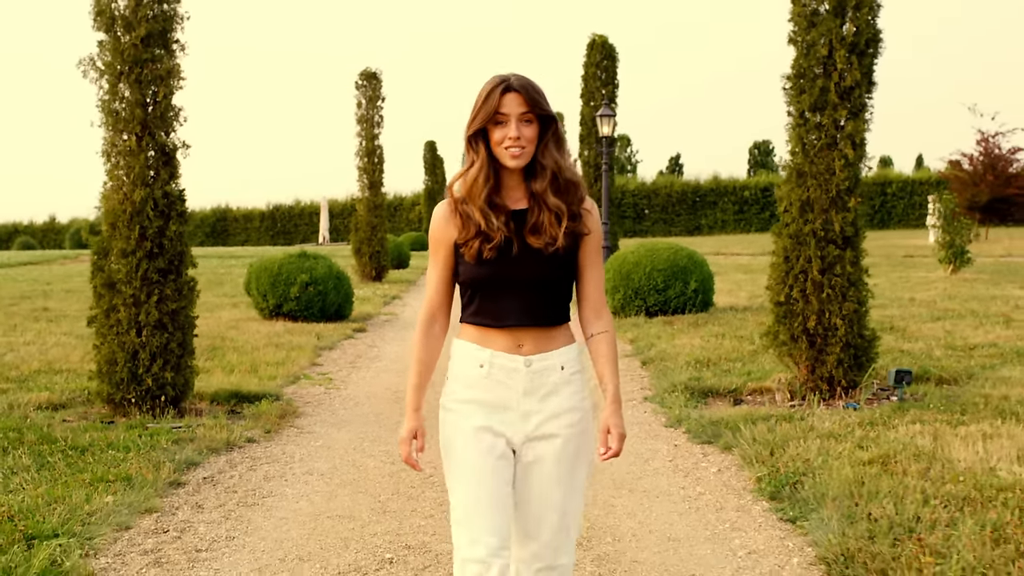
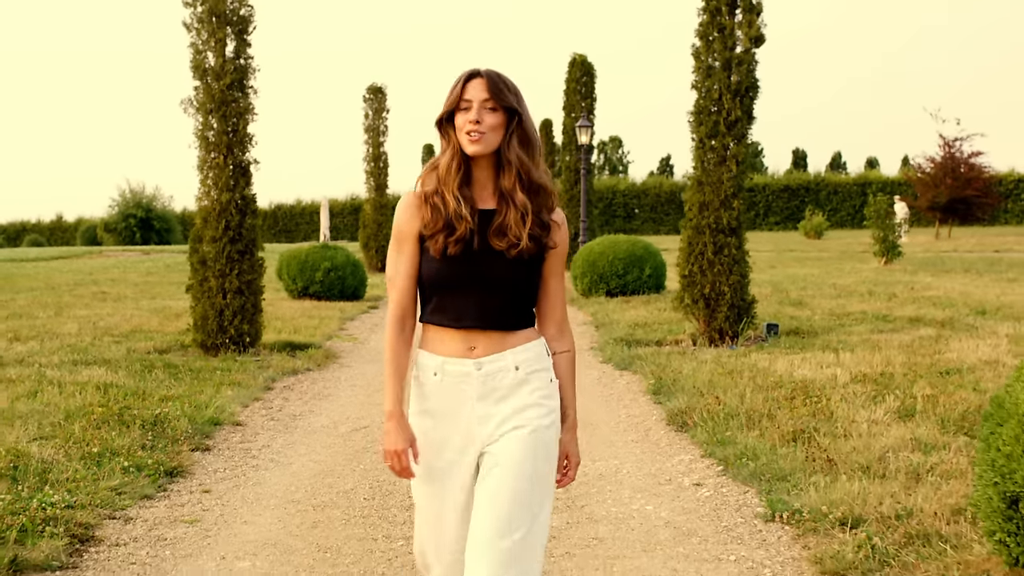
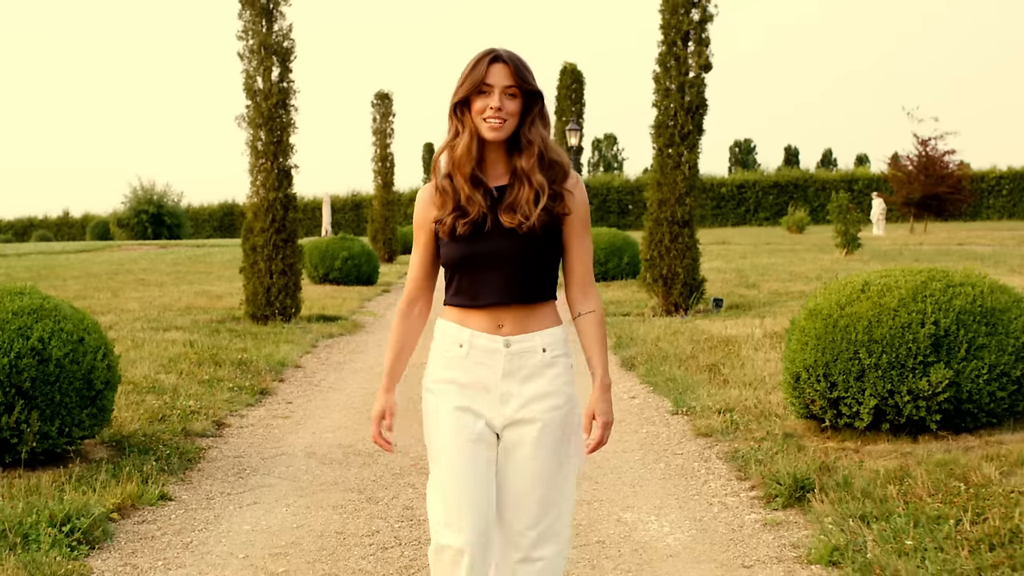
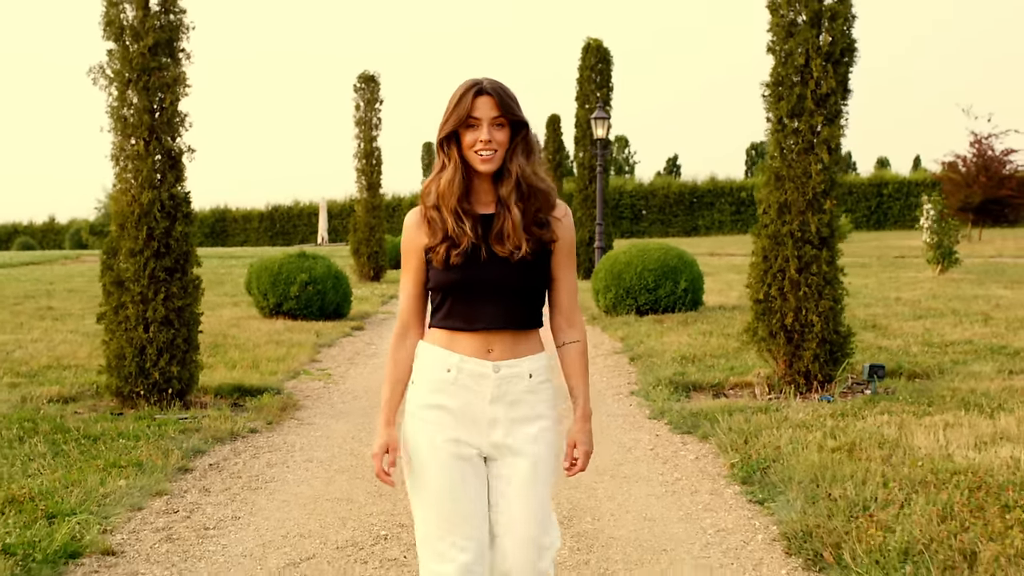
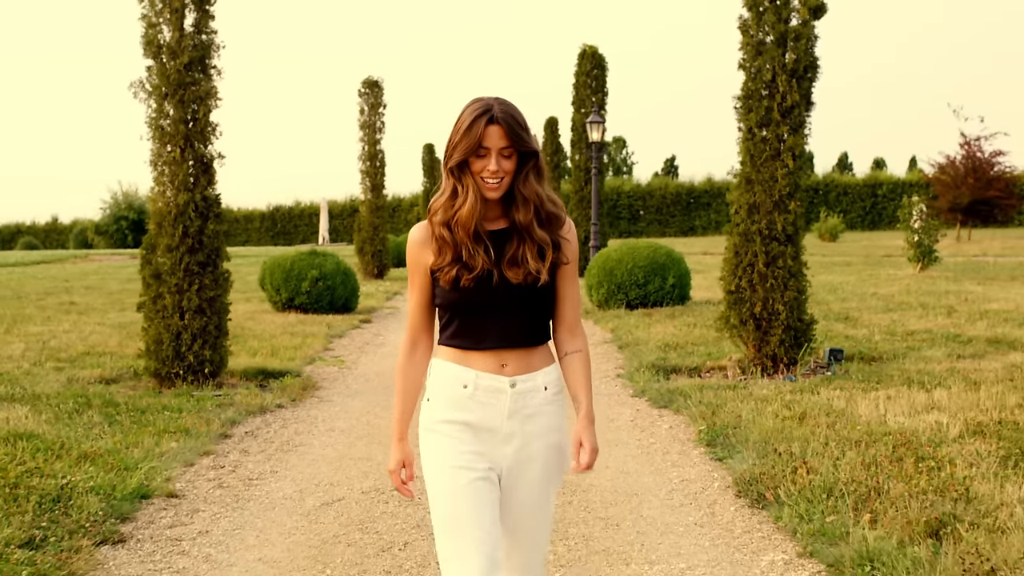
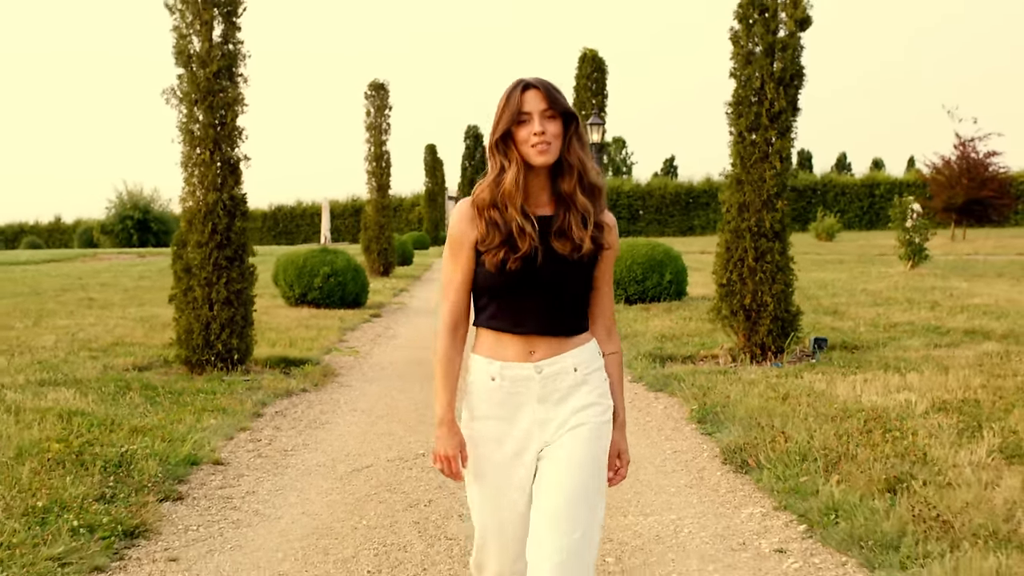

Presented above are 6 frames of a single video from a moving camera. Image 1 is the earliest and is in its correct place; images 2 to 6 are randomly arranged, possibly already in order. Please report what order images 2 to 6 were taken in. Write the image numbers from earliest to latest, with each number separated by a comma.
4, 5, 6, 2, 3
